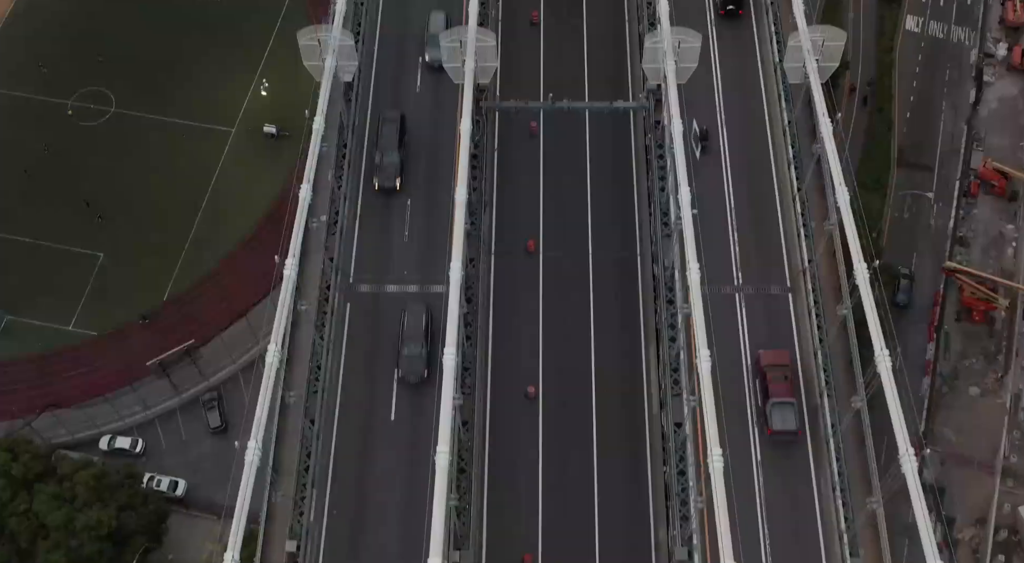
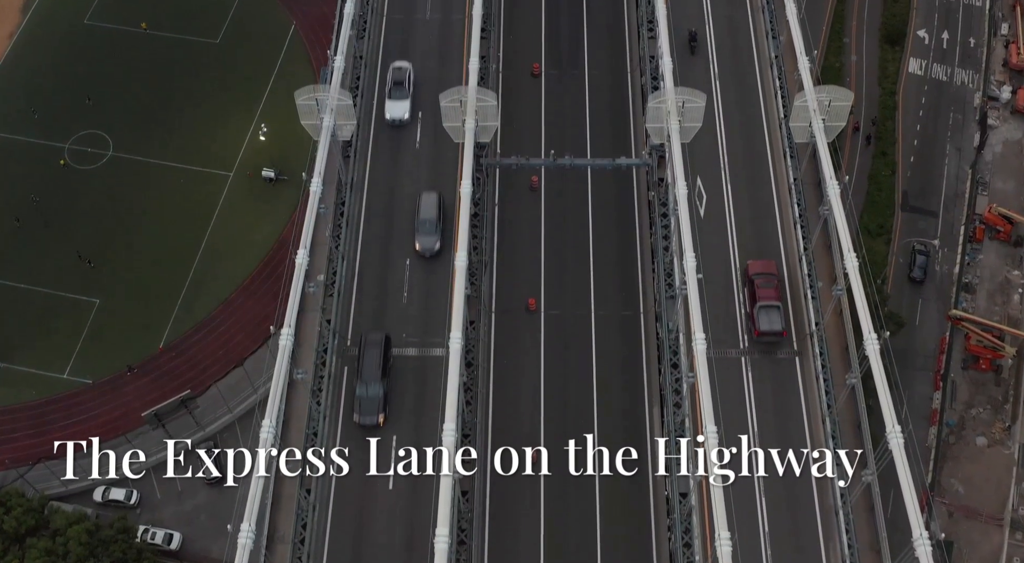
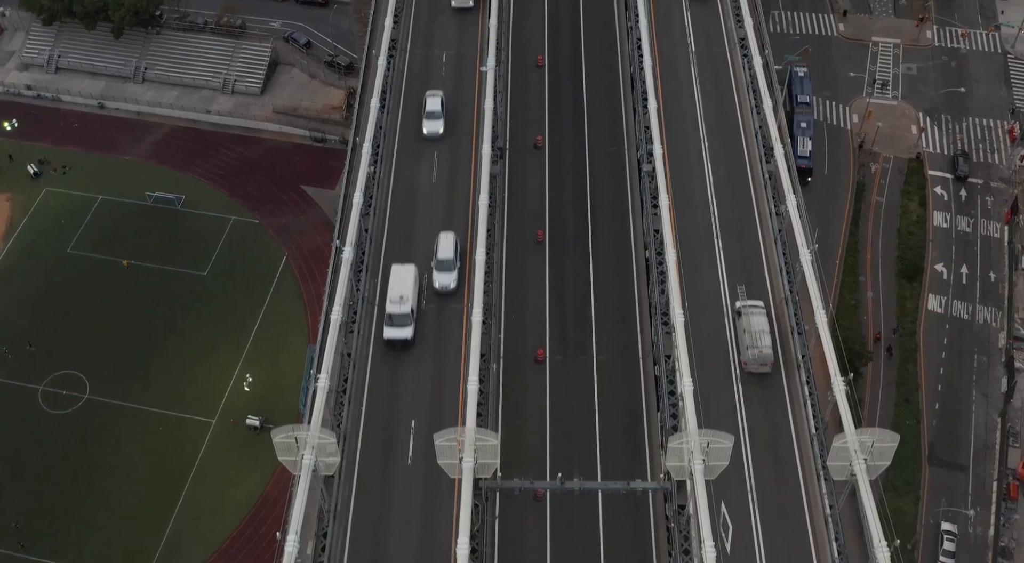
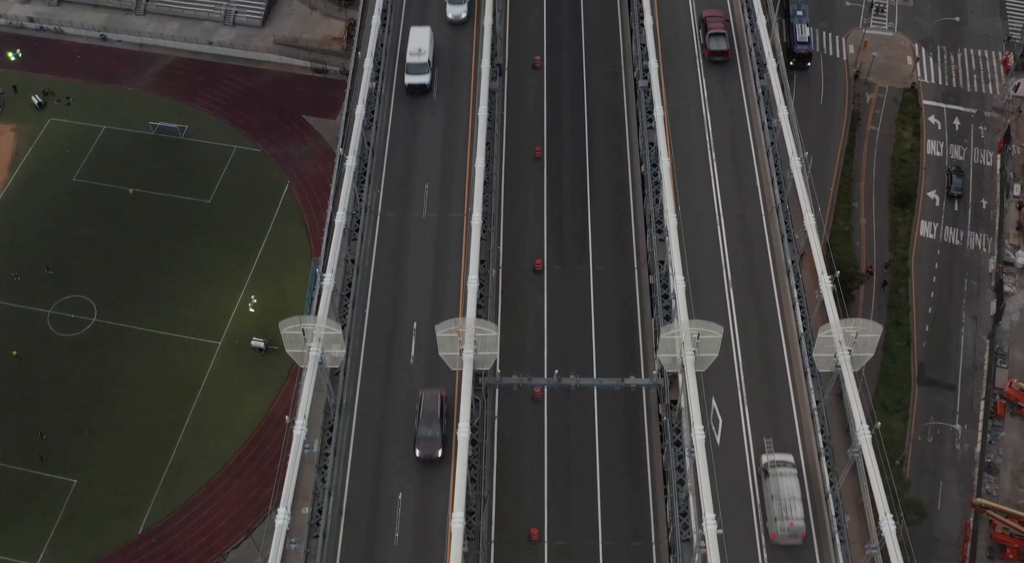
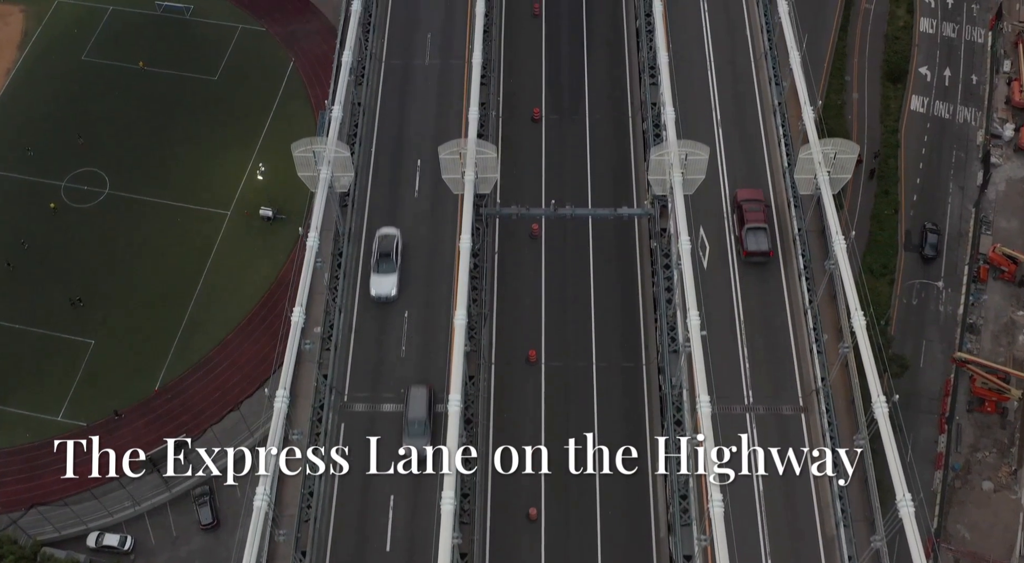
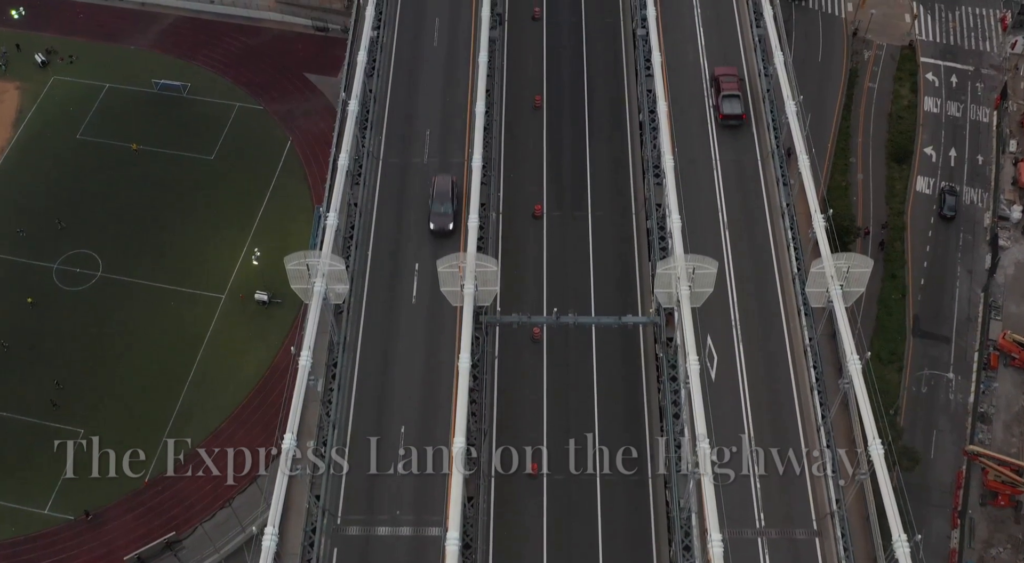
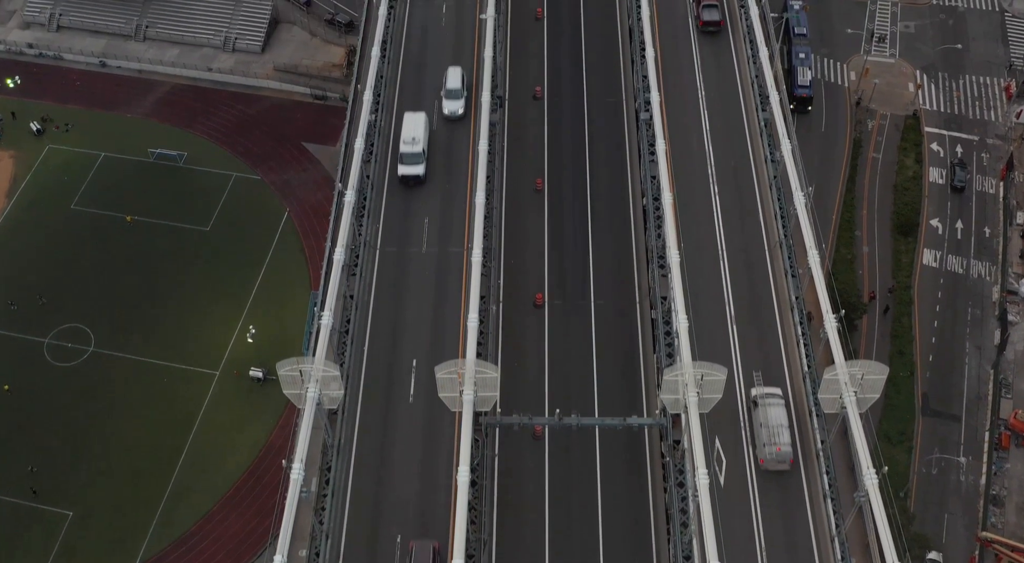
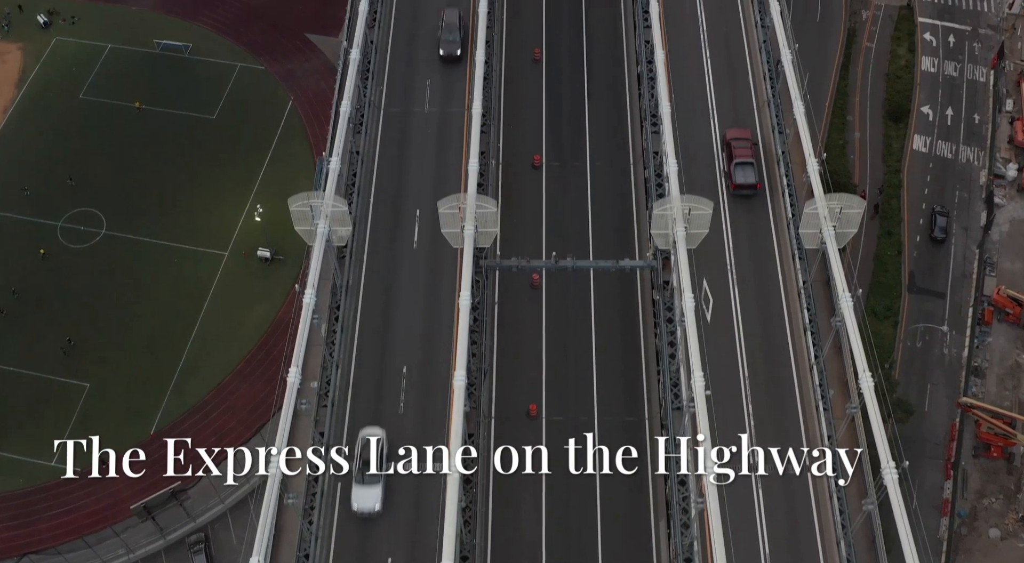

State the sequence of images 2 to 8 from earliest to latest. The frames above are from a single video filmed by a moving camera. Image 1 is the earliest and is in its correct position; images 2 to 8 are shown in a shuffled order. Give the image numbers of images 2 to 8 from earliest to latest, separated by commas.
2, 5, 8, 6, 4, 7, 3
